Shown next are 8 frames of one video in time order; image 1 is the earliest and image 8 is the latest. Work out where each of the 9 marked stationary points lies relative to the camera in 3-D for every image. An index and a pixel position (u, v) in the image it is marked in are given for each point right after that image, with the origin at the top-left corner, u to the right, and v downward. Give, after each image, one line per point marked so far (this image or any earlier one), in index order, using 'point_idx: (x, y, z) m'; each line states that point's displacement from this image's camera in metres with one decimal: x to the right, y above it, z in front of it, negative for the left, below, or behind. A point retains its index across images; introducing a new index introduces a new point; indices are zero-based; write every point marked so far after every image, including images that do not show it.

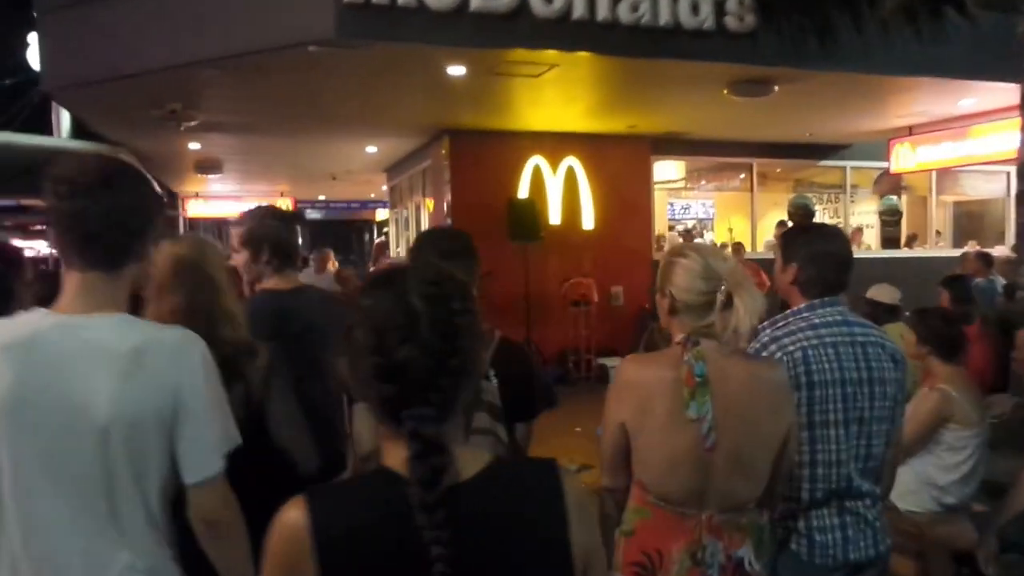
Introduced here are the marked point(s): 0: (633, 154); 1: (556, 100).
0: (+1.5, +1.7, +12.0) m
1: (+0.4, +1.9, +9.8) m
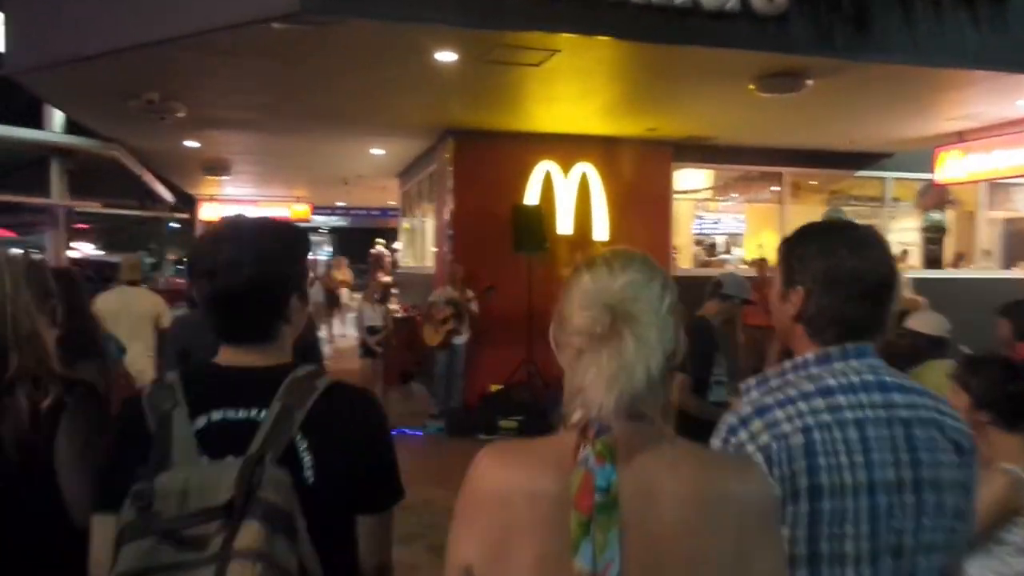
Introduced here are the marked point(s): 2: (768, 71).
0: (+1.6, +1.5, +11.1) m
1: (+0.5, +1.8, +8.8) m
2: (+2.1, +1.7, +7.7) m
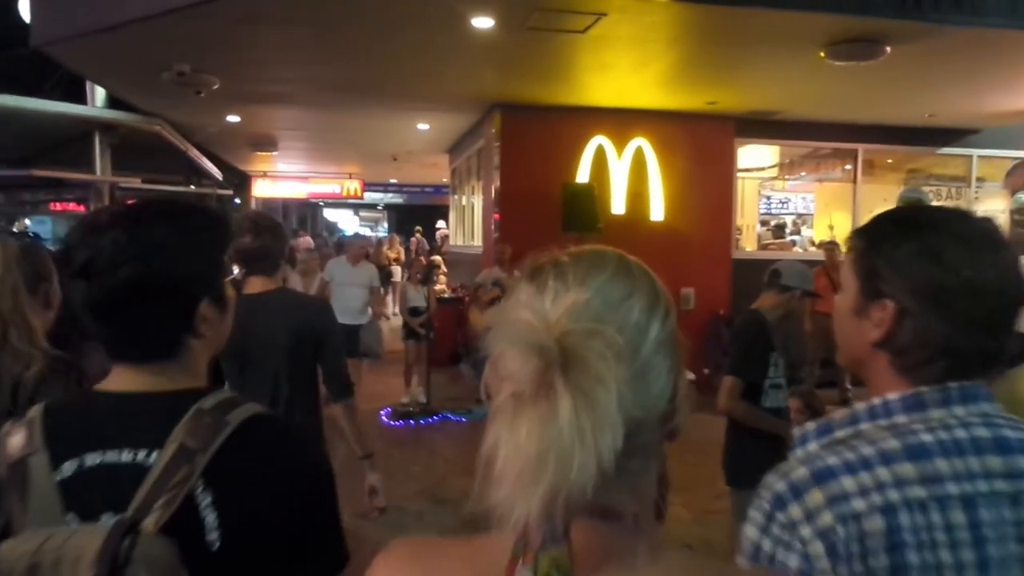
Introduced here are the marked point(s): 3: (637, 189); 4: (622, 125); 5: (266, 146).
0: (+2.2, +1.6, +10.4) m
1: (+0.9, +1.9, +8.3) m
2: (+2.4, +1.8, +7.0) m
3: (+1.3, +1.0, +10.3) m
4: (+1.2, +1.7, +10.2) m
5: (-3.7, +2.2, +14.6) m
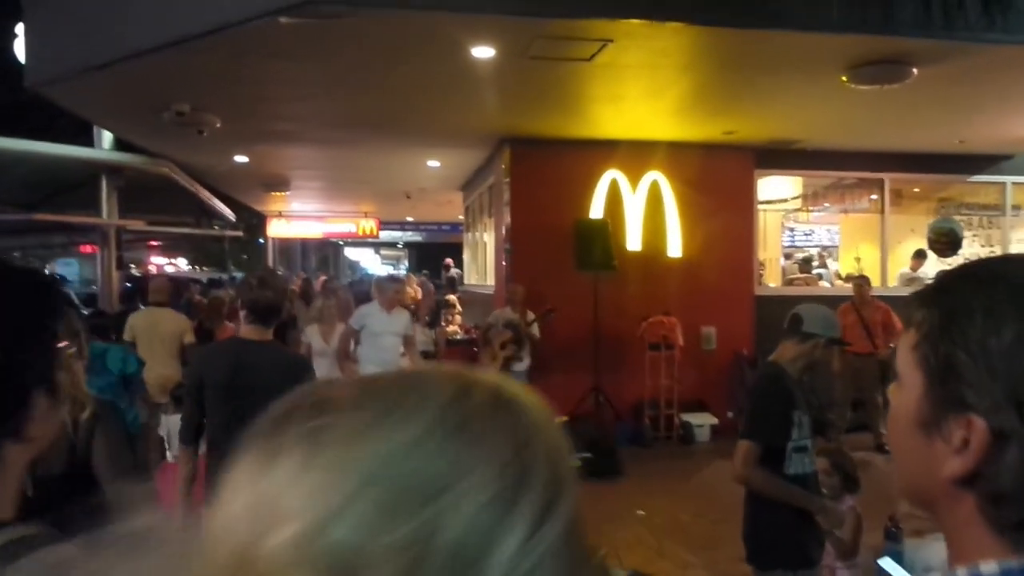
0: (+2.3, +1.2, +10.0) m
1: (+1.0, +1.6, +7.9) m
2: (+2.4, +1.6, +6.6) m
3: (+1.4, +0.6, +9.9) m
4: (+1.3, +1.3, +9.8) m
5: (-3.5, +1.5, +14.4) m
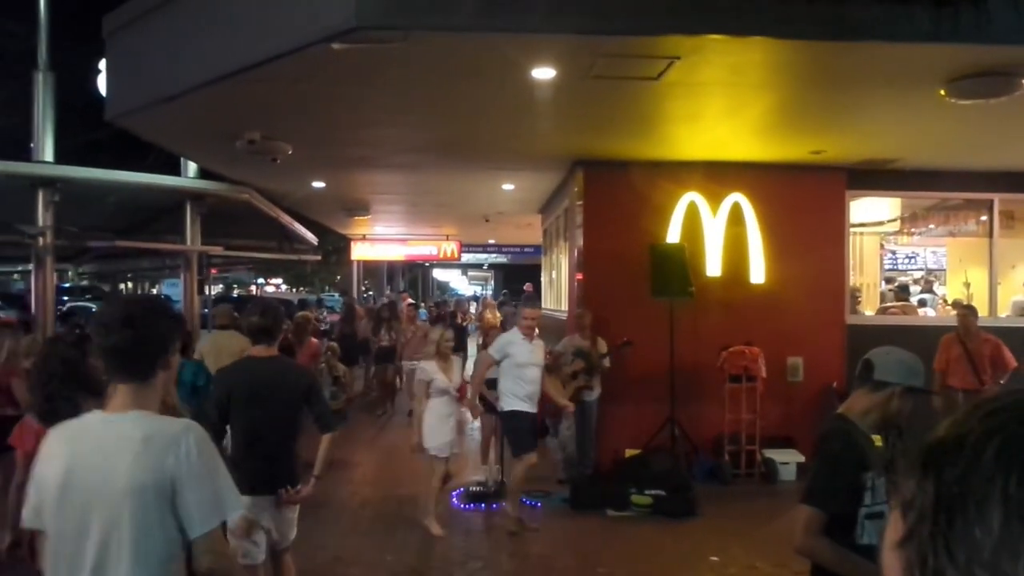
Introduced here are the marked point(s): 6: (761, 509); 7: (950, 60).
0: (+3.0, +1.0, +9.4) m
1: (+1.5, +1.3, +7.5) m
2: (+2.8, +1.4, +6.1) m
3: (+2.2, +0.4, +9.4) m
4: (+2.0, +1.0, +9.3) m
5: (-2.3, +1.2, +14.4) m
6: (+2.1, -1.8, +8.0) m
7: (+2.7, +1.4, +5.8) m
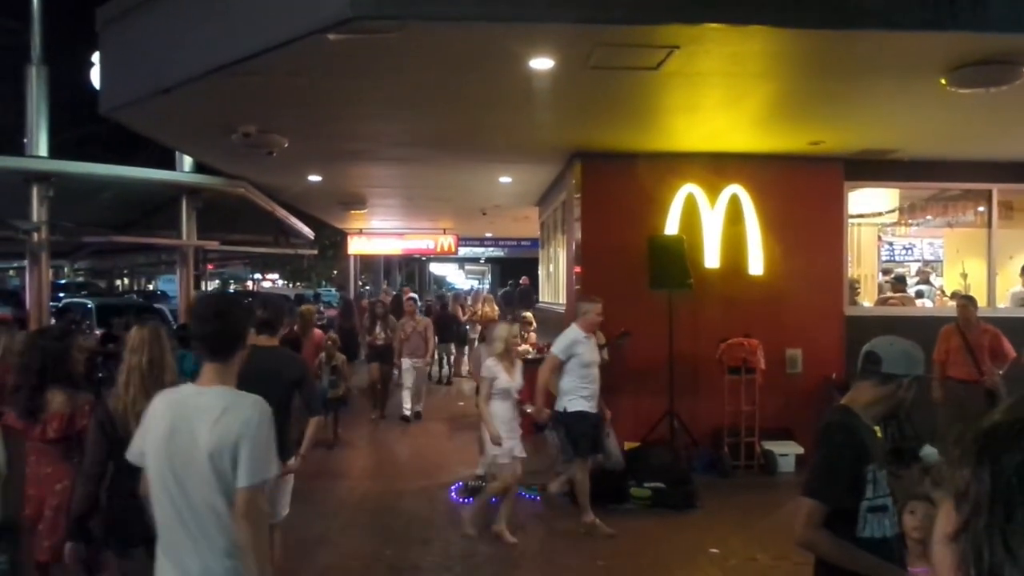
0: (+3.0, +1.1, +9.4) m
1: (+1.5, +1.4, +7.4) m
2: (+2.8, +1.4, +6.0) m
3: (+2.1, +0.5, +9.4) m
4: (+2.0, +1.1, +9.3) m
5: (-2.3, +1.3, +14.3) m
6: (+2.1, -1.8, +8.0) m
7: (+2.6, +1.4, +5.8) m
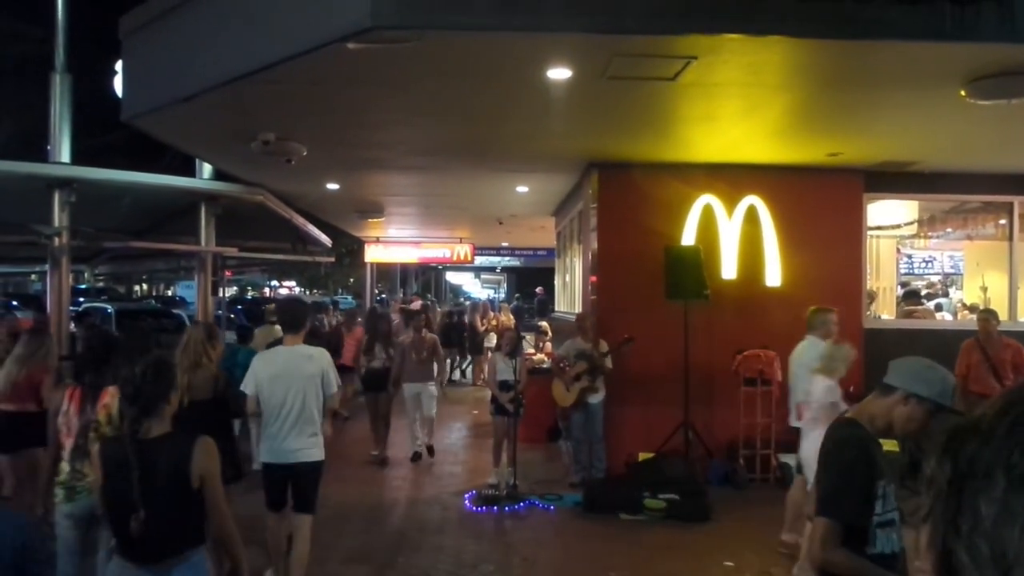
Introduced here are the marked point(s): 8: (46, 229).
0: (+3.2, +0.9, +9.4) m
1: (+1.6, +1.3, +7.4) m
2: (+2.9, +1.4, +6.0) m
3: (+2.3, +0.3, +9.3) m
4: (+2.1, +1.0, +9.3) m
5: (-2.1, +1.1, +14.4) m
6: (+2.2, -1.9, +7.9) m
7: (+2.7, +1.4, +5.7) m
8: (-4.1, +0.5, +8.5) m
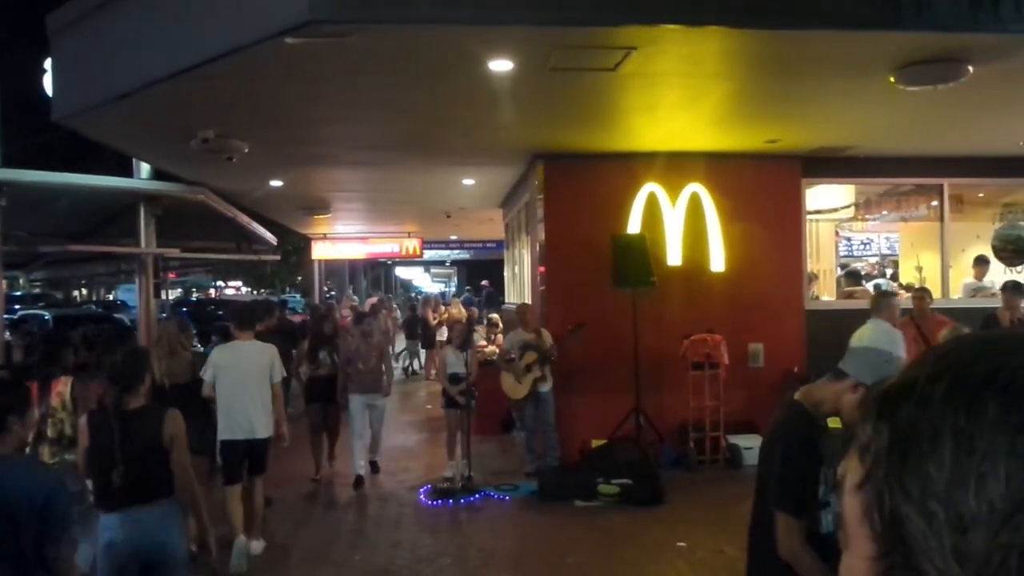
0: (+2.6, +1.1, +9.6) m
1: (+1.2, +1.4, +7.5) m
2: (+2.6, +1.5, +6.2) m
3: (+1.8, +0.5, +9.5) m
4: (+1.6, +1.1, +9.4) m
5: (-2.9, +1.2, +14.3) m
6: (+1.8, -1.7, +8.1) m
7: (+2.4, +1.5, +5.9) m
8: (-4.6, +0.5, +8.3) m
